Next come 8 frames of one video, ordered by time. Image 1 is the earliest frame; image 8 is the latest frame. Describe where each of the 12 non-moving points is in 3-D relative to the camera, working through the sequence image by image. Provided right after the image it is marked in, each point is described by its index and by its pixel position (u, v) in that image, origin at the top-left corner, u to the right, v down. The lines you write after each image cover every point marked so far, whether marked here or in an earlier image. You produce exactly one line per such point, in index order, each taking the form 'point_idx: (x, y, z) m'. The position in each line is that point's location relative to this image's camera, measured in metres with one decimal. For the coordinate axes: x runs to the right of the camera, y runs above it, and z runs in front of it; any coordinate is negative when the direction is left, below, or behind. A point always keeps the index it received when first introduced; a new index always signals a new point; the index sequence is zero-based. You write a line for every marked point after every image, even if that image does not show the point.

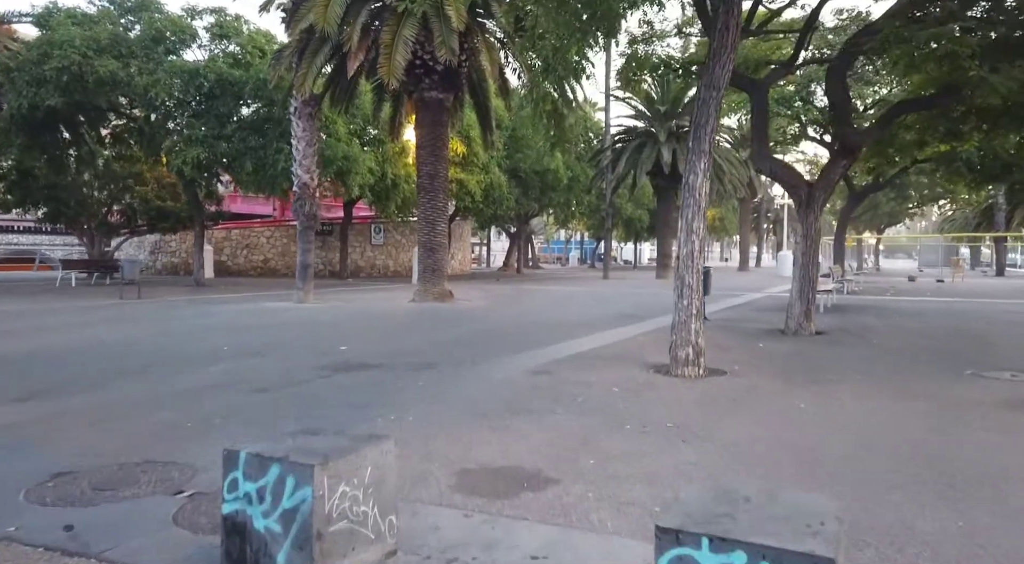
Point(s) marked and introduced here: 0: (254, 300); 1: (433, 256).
0: (-6.8, -0.5, +19.2) m
1: (-2.1, +0.6, +19.6) m
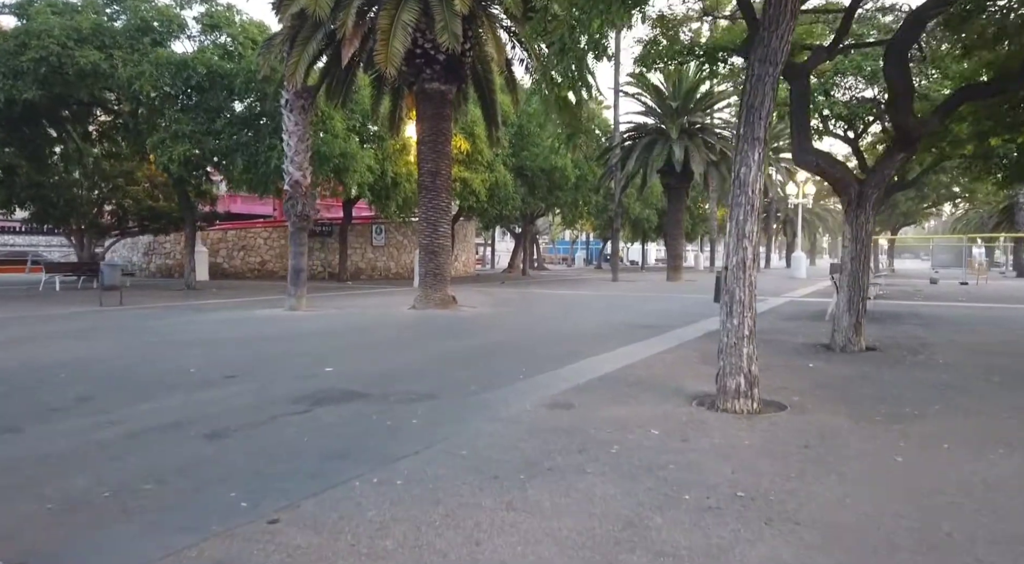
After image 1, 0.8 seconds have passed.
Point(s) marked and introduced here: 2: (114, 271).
0: (-6.6, -0.6, +18.0) m
1: (-1.9, +0.5, +18.3) m
2: (-9.8, +0.2, +18.0) m
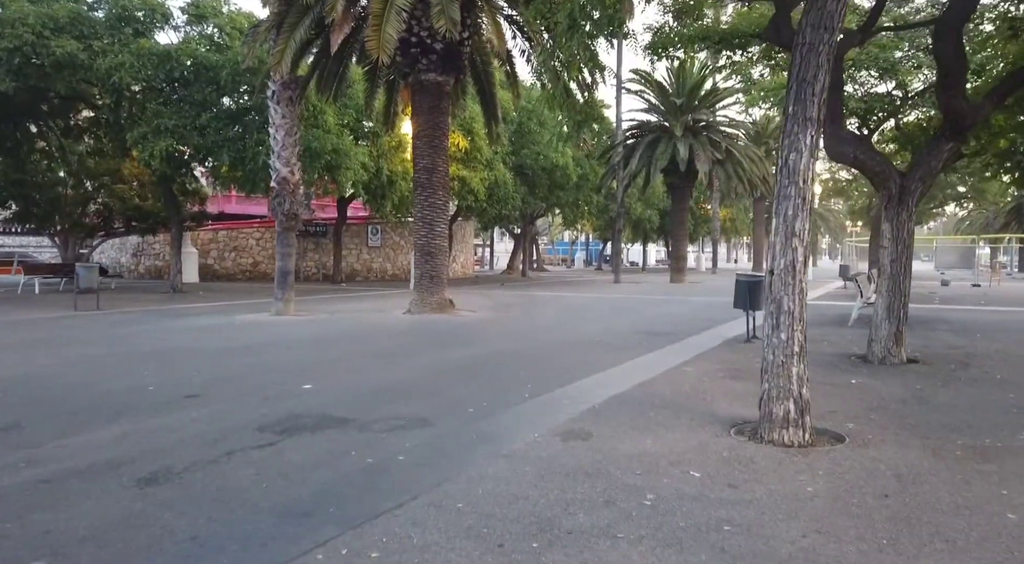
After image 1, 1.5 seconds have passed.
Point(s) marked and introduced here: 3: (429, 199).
0: (-6.6, -0.7, +16.9) m
1: (-1.9, +0.5, +17.3) m
2: (-9.8, +0.2, +17.0) m
3: (-1.9, +2.0, +17.2) m
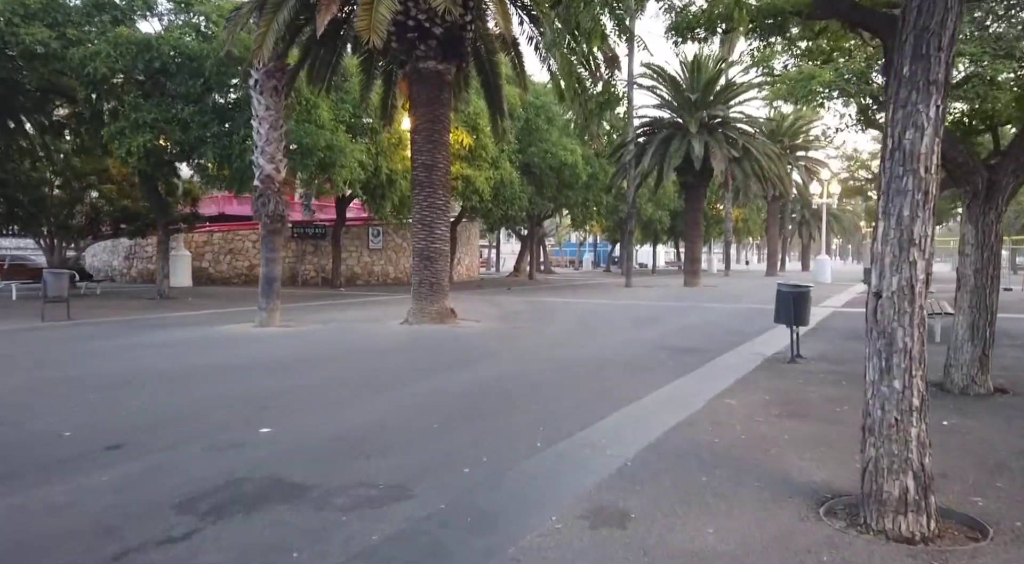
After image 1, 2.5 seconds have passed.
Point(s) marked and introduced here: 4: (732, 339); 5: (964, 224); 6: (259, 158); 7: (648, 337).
0: (-6.4, -0.8, +15.5) m
1: (-1.8, +0.3, +15.9) m
2: (-9.7, 0.0, +15.6) m
3: (-1.8, +1.8, +15.7) m
4: (+3.9, -1.0, +12.8) m
5: (+4.8, +0.6, +7.8) m
6: (-5.0, +2.5, +14.6) m
7: (+2.4, -1.0, +13.0) m
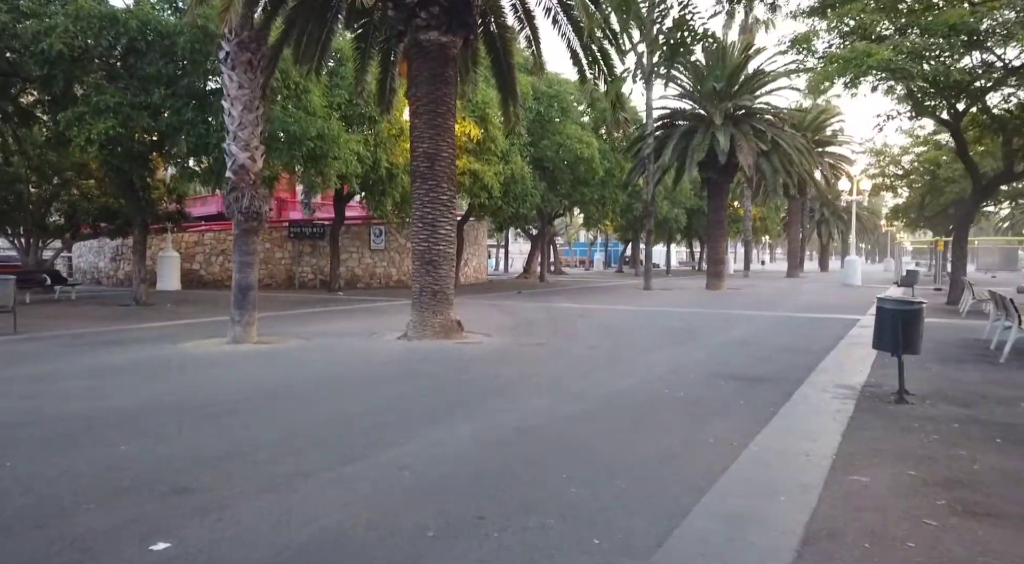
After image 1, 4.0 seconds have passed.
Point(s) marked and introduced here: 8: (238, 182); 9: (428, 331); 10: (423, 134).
0: (-6.1, -1.0, +13.4) m
1: (-1.5, +0.2, +13.7) m
2: (-9.4, -0.1, +13.5) m
3: (-1.5, +1.7, +13.5) m
4: (+4.1, -1.1, +10.6) m
5: (+5.0, +0.5, +5.5) m
6: (-4.7, +2.3, +12.4) m
7: (+2.7, -1.1, +10.8) m
8: (-4.6, +1.7, +12.5) m
9: (-1.6, -0.9, +13.6) m
10: (-1.6, +2.7, +13.5) m
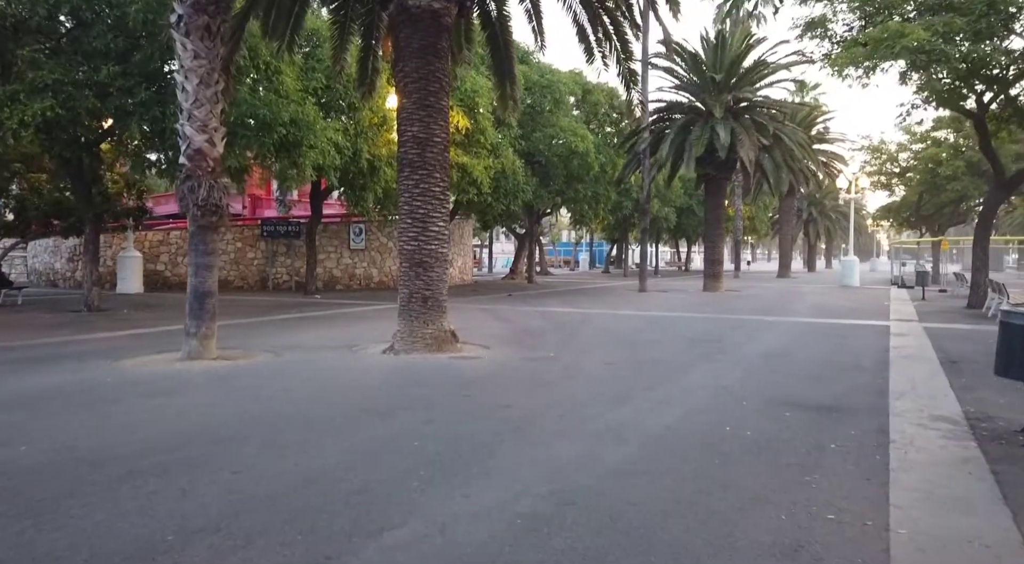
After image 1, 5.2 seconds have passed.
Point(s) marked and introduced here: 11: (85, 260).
0: (-6.1, -1.1, +11.5) m
1: (-1.4, +0.1, +11.9) m
2: (-9.3, -0.2, +11.5) m
3: (-1.5, +1.6, +11.7) m
4: (+4.3, -1.2, +8.9) m
5: (+5.3, +0.4, +3.9) m
6: (-4.7, +2.2, +10.5) m
7: (+2.8, -1.2, +9.1) m
8: (-4.6, +1.6, +10.6) m
9: (-1.5, -1.0, +11.8) m
10: (-1.6, +2.7, +11.7) m
11: (-10.9, +0.6, +18.7) m
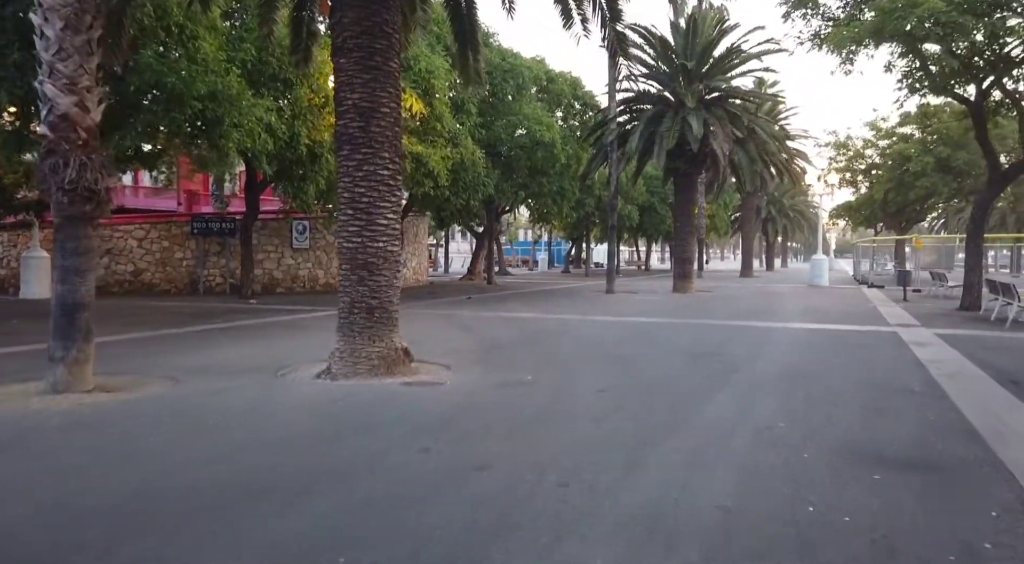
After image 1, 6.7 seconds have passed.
0: (-6.5, -1.2, +8.8) m
1: (-1.9, 0.0, +9.5) m
2: (-9.7, -0.3, +8.6) m
3: (-1.9, +1.5, +9.4) m
4: (+4.0, -1.3, +7.0) m
5: (+5.3, +0.3, +2.0) m
6: (-5.0, +2.2, +8.0) m
7: (+2.5, -1.3, +7.0) m
8: (-4.9, +1.5, +8.0) m
9: (-1.9, -1.1, +9.4) m
10: (-2.0, +2.6, +9.3) m
11: (-11.7, +0.5, +15.8) m
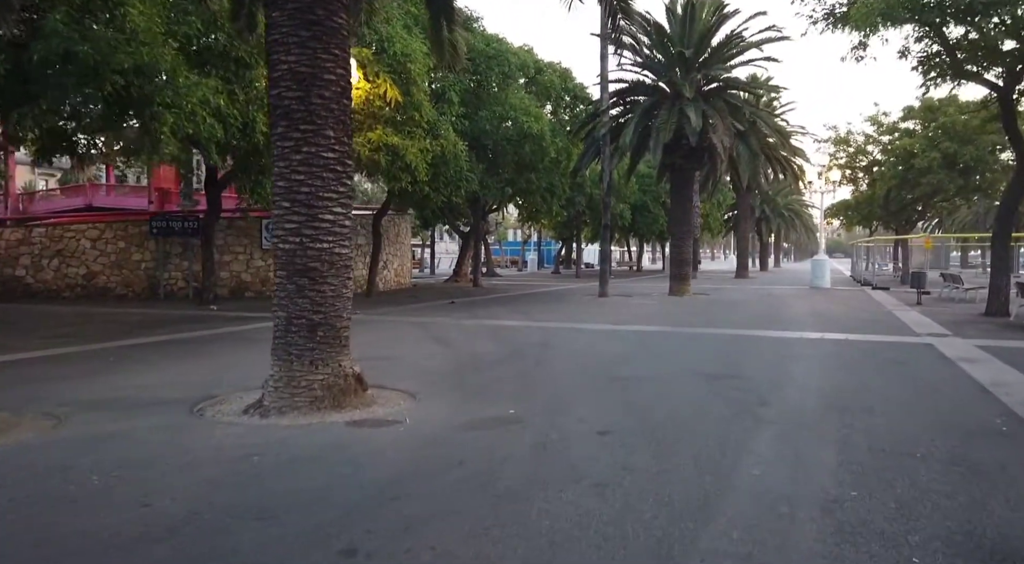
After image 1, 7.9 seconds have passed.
0: (-6.7, -1.3, +6.9) m
1: (-2.1, -0.1, +7.6) m
2: (-9.9, -0.5, +6.7) m
3: (-2.1, +1.4, +7.5) m
4: (+3.8, -1.4, +5.2) m
5: (+5.2, +0.2, +0.2) m
6: (-5.2, +2.0, +6.1) m
7: (+2.3, -1.4, +5.2) m
8: (-5.1, +1.4, +6.1) m
9: (-2.2, -1.2, +7.5) m
10: (-2.3, +2.5, +7.4) m
11: (-12.0, +0.3, +13.8) m
